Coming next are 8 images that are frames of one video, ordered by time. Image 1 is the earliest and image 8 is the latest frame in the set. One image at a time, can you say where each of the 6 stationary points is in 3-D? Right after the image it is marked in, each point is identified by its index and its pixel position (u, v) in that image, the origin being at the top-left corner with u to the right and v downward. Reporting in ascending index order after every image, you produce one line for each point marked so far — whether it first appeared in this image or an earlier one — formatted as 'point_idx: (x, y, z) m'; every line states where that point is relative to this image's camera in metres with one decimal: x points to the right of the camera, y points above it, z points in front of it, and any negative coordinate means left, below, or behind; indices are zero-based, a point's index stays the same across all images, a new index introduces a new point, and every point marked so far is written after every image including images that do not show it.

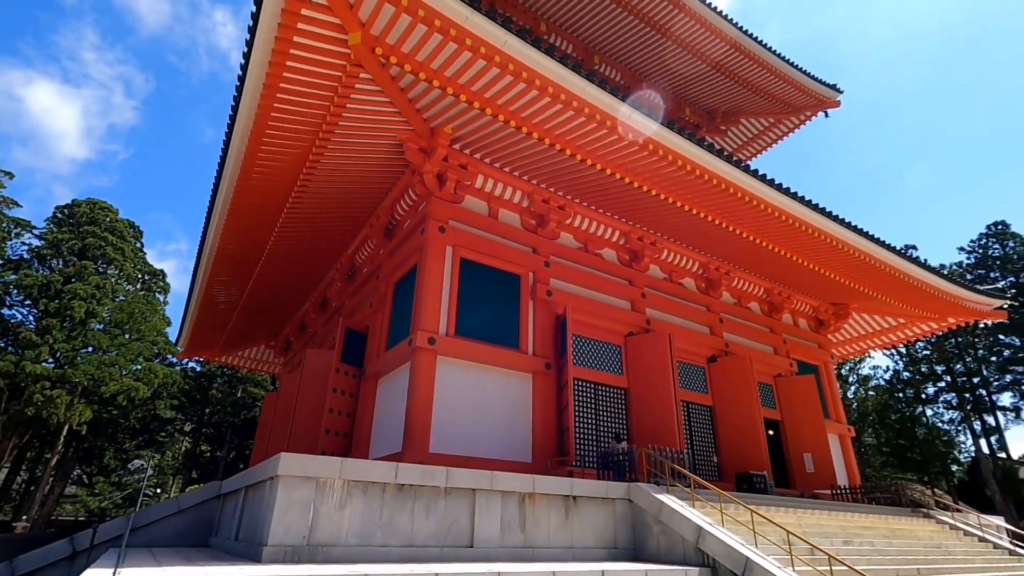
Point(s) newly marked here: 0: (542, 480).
0: (+0.2, -1.3, +3.7) m
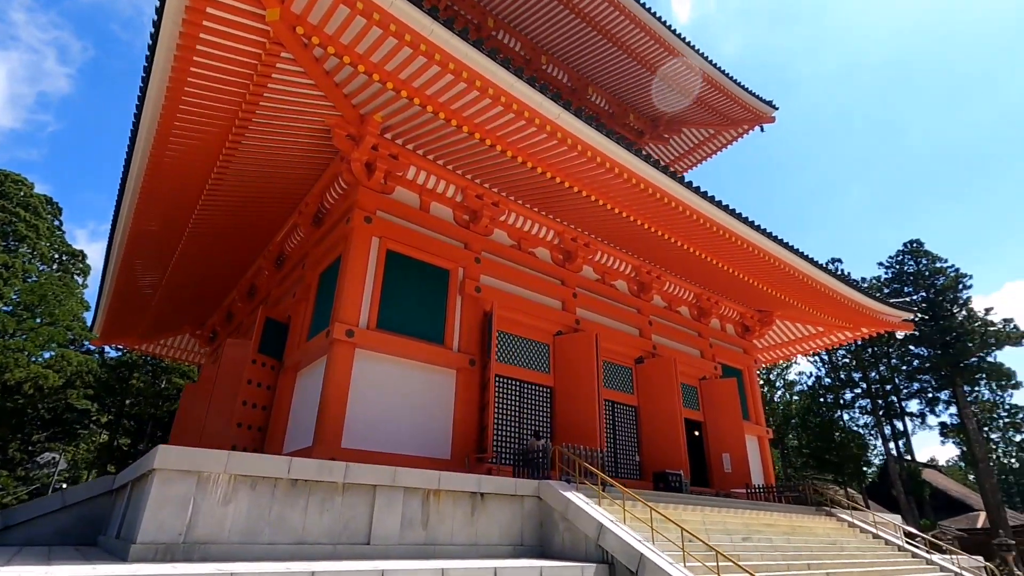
0: (-0.4, -1.3, +3.6) m
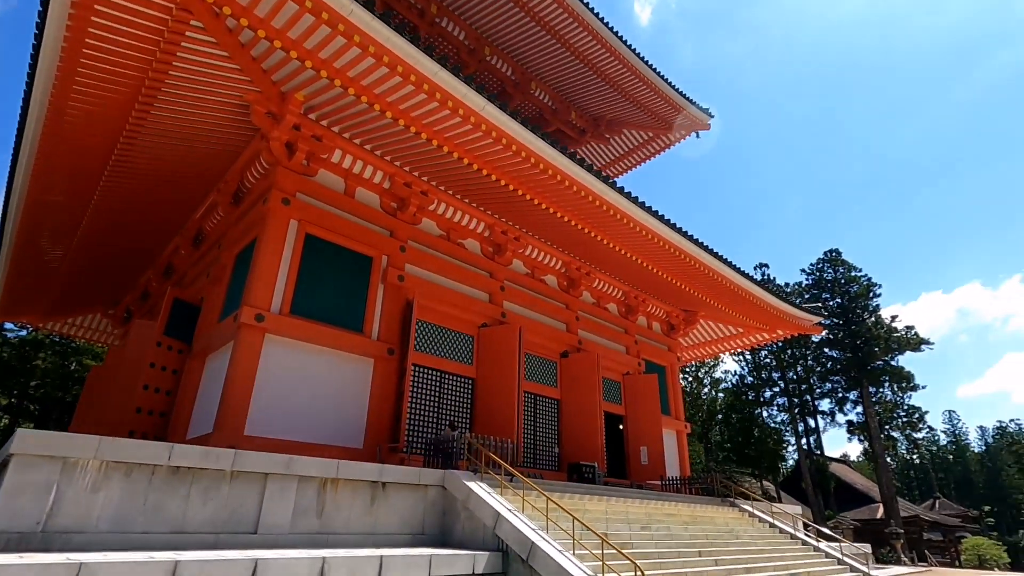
0: (-1.1, -1.2, +3.6) m
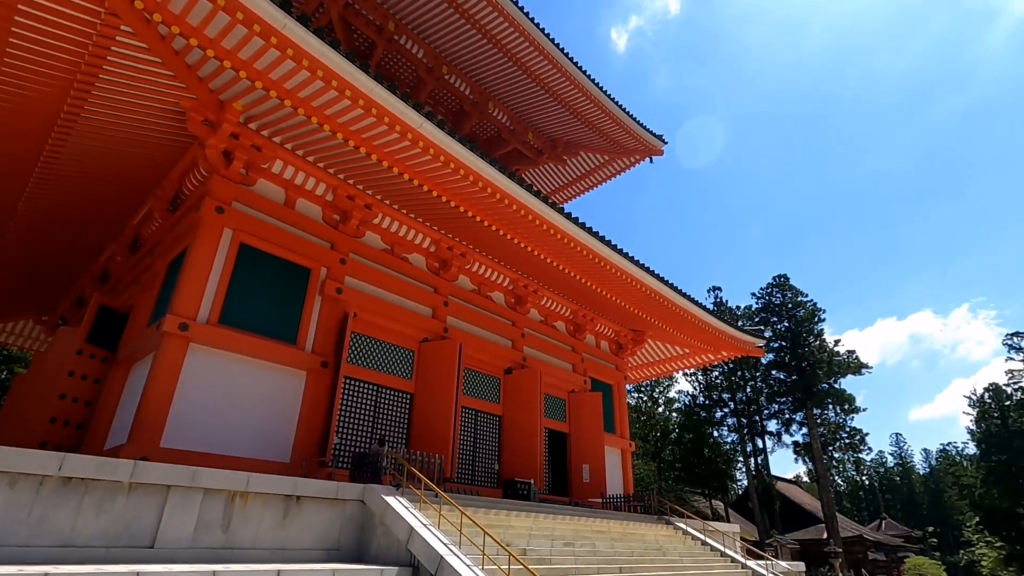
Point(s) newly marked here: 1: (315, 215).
0: (-1.7, -1.3, +3.5) m
1: (-2.2, +0.8, +6.0) m
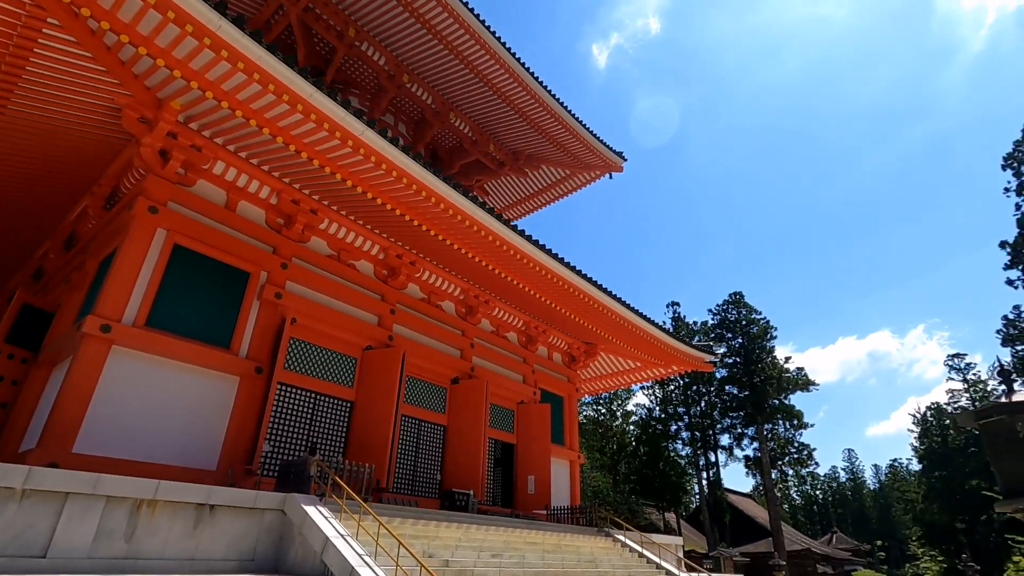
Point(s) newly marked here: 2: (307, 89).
0: (-2.2, -1.3, +3.4) m
1: (-2.8, +0.8, +5.9) m
2: (-1.7, +1.6, +4.4) m
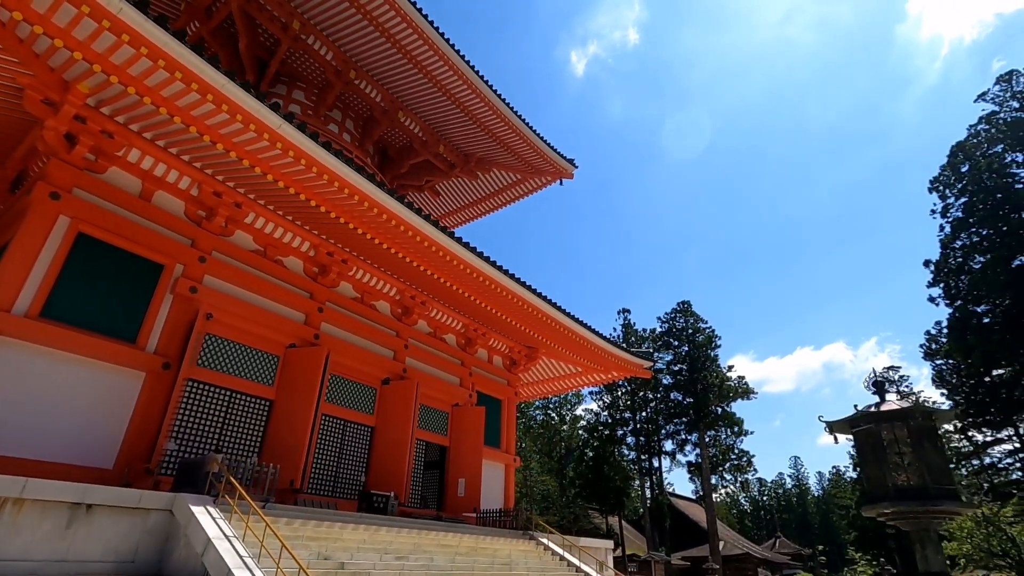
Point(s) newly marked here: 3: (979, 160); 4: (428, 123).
0: (-2.9, -1.2, +3.3) m
1: (-3.6, +0.9, +5.8) m
2: (-2.4, +1.7, +4.3) m
3: (+11.3, +3.1, +13.0) m
4: (-1.7, +3.4, +11.0) m
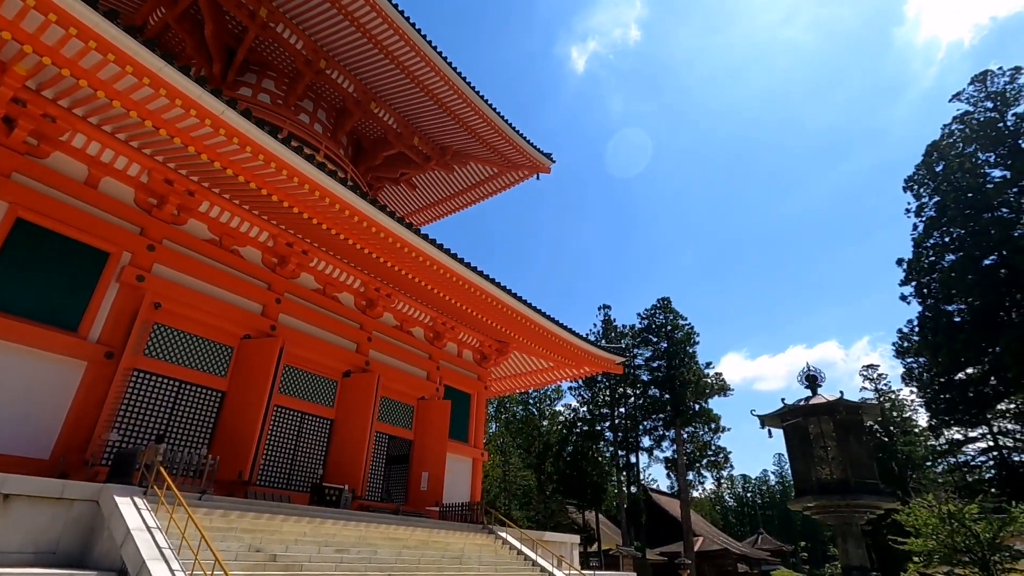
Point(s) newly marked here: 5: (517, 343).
0: (-3.4, -1.1, +3.2) m
1: (-4.1, +1.0, +5.7) m
2: (-2.8, +1.8, +4.2) m
3: (+10.8, +3.1, +13.1) m
4: (-2.2, +3.5, +10.9) m
5: (+0.1, -1.0, +9.8) m
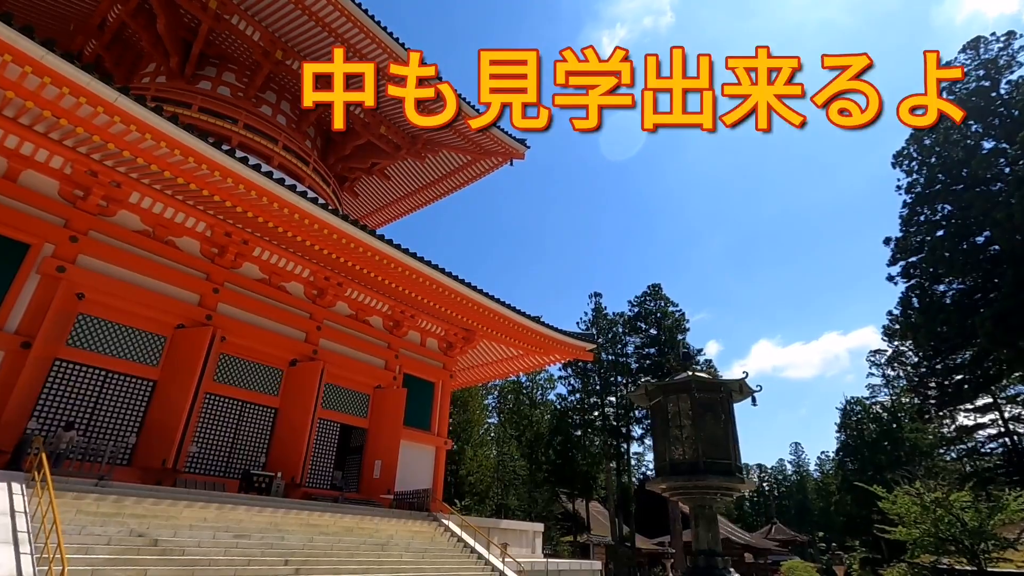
0: (-4.3, -1.0, +3.3) m
1: (-4.9, +1.1, +5.7) m
2: (-3.7, +1.9, +4.2) m
3: (+10.2, +3.6, +12.5) m
4: (-2.9, +3.7, +10.8) m
5: (-0.5, -0.8, +9.7) m
